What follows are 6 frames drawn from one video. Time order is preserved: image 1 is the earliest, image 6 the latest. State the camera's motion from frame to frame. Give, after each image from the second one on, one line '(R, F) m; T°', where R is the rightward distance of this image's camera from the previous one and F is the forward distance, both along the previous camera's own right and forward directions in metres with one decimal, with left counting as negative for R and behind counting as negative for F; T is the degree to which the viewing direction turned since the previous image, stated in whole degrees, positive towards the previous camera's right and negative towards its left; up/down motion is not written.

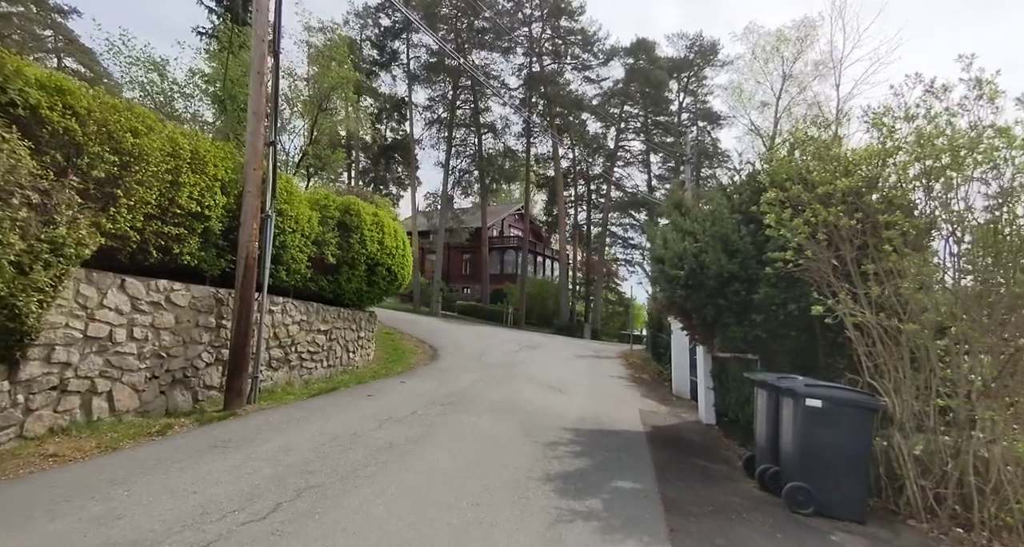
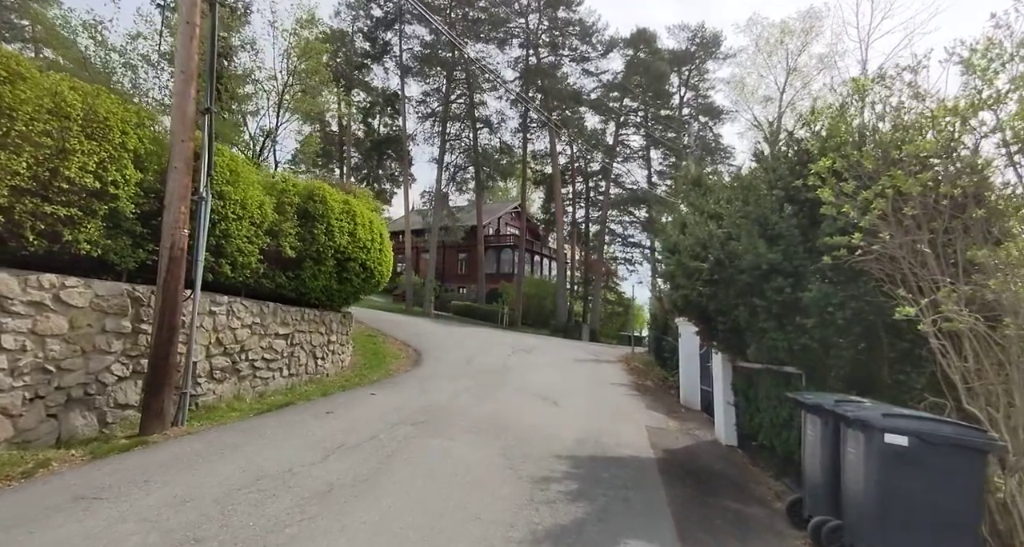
(+0.2, +1.3) m; 0°
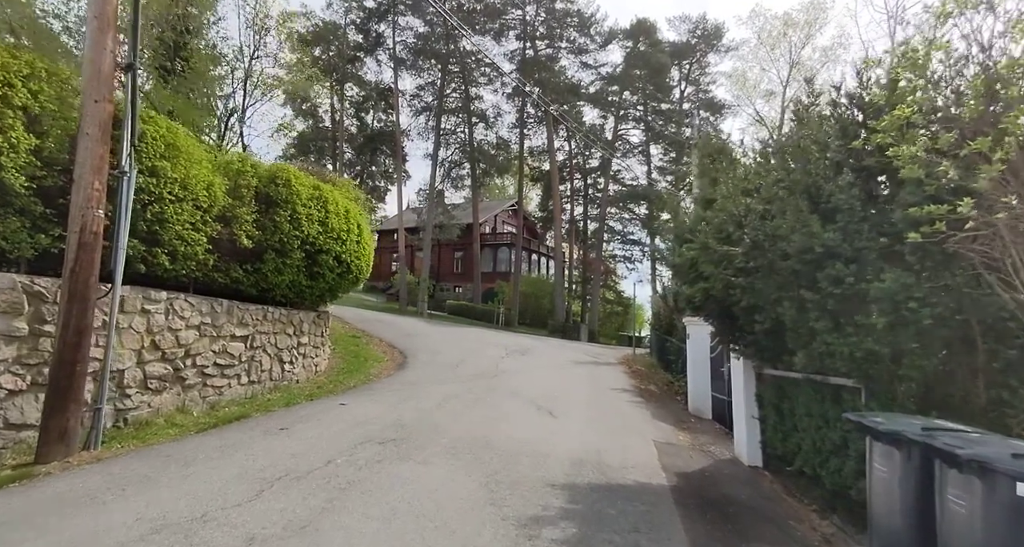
(+0.1, +1.1) m; 0°
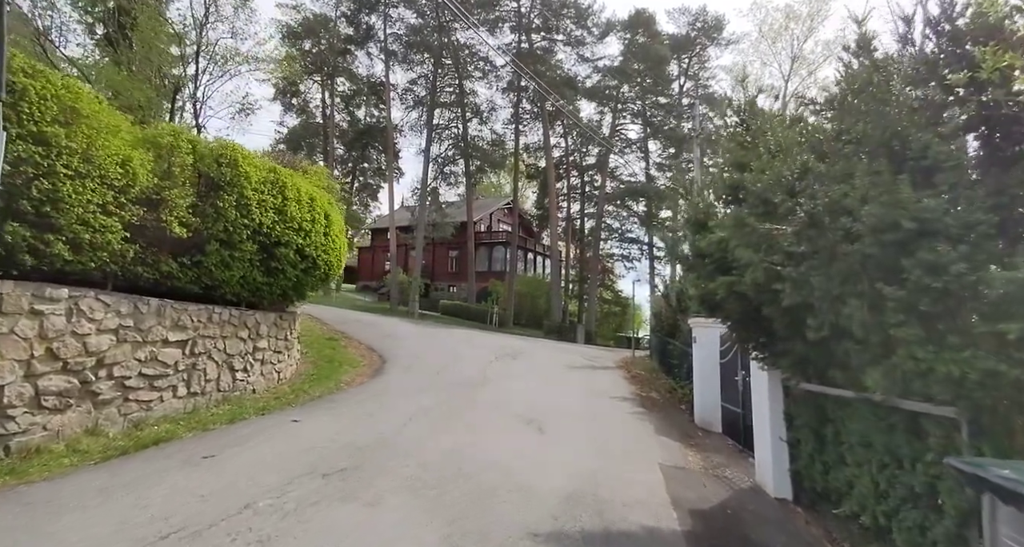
(+0.2, +1.1) m; 0°
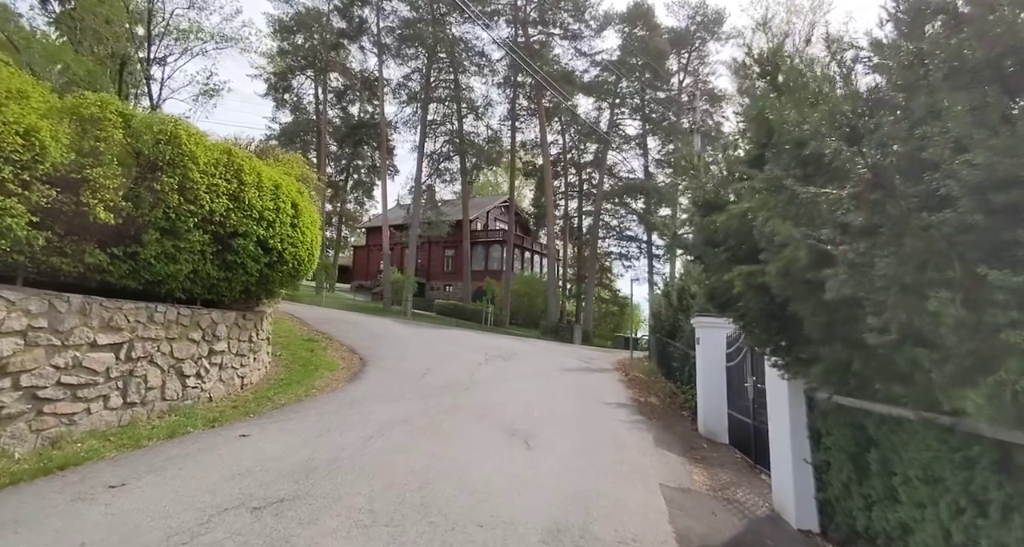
(+0.2, +0.8) m; 0°
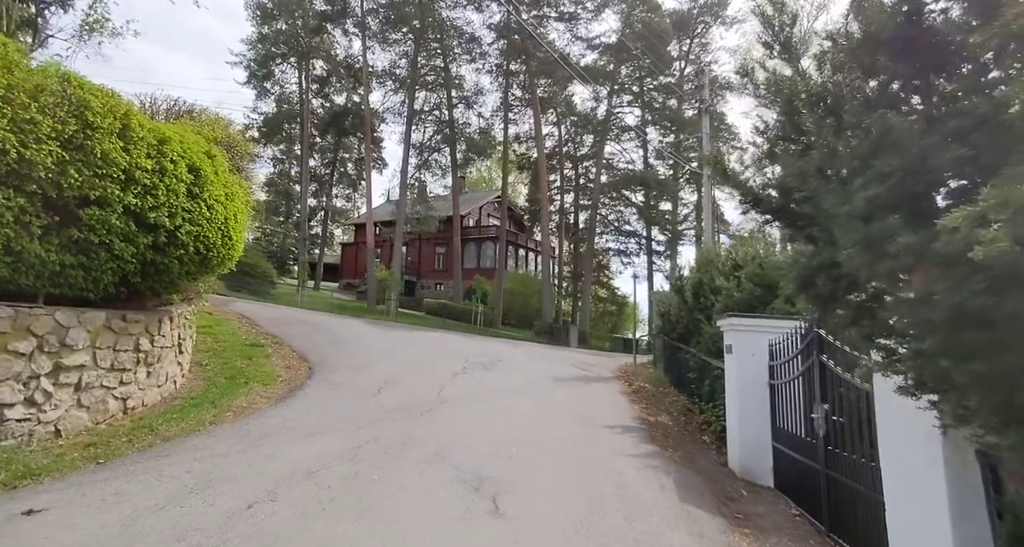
(+0.3, +2.1) m; 0°
